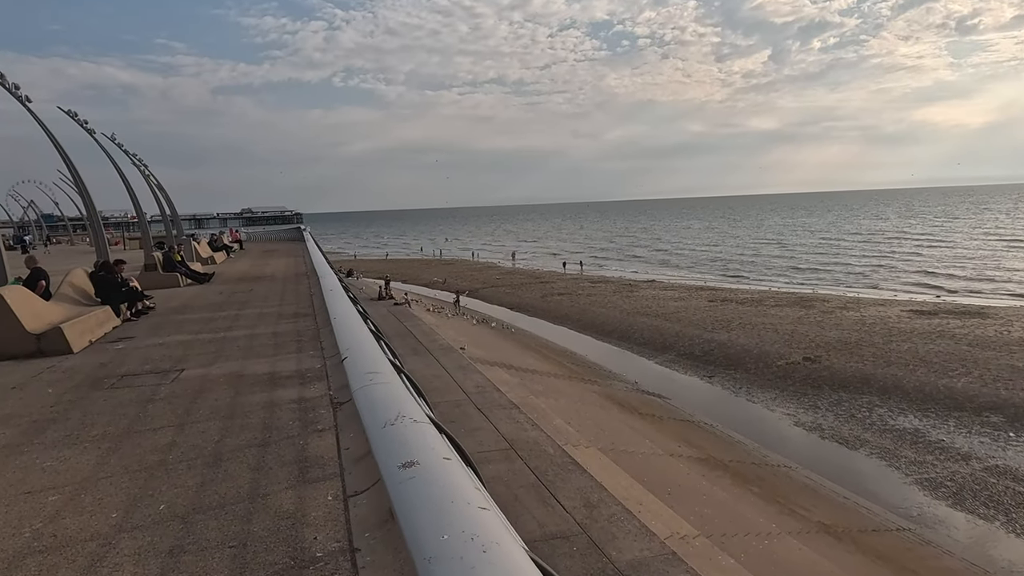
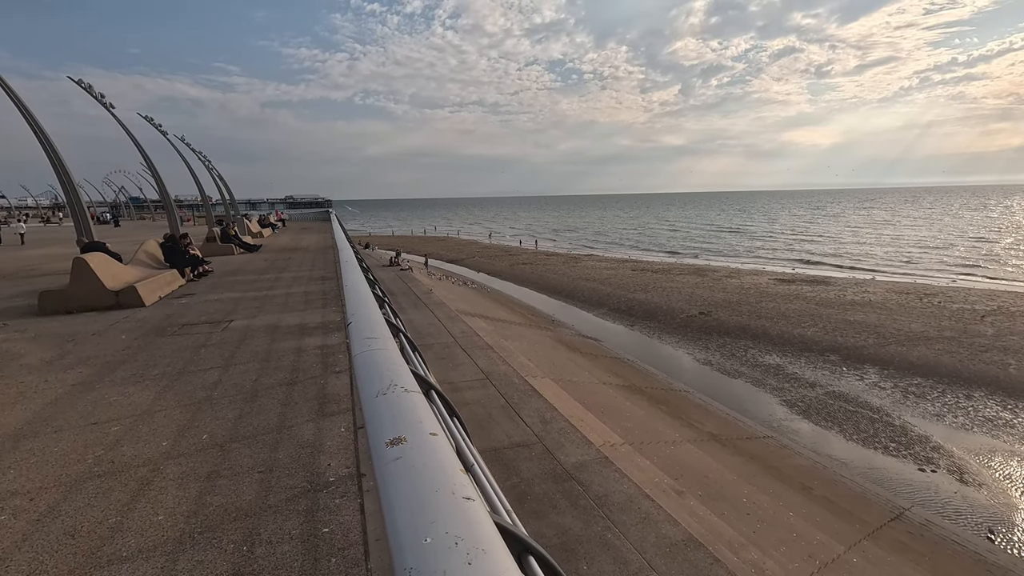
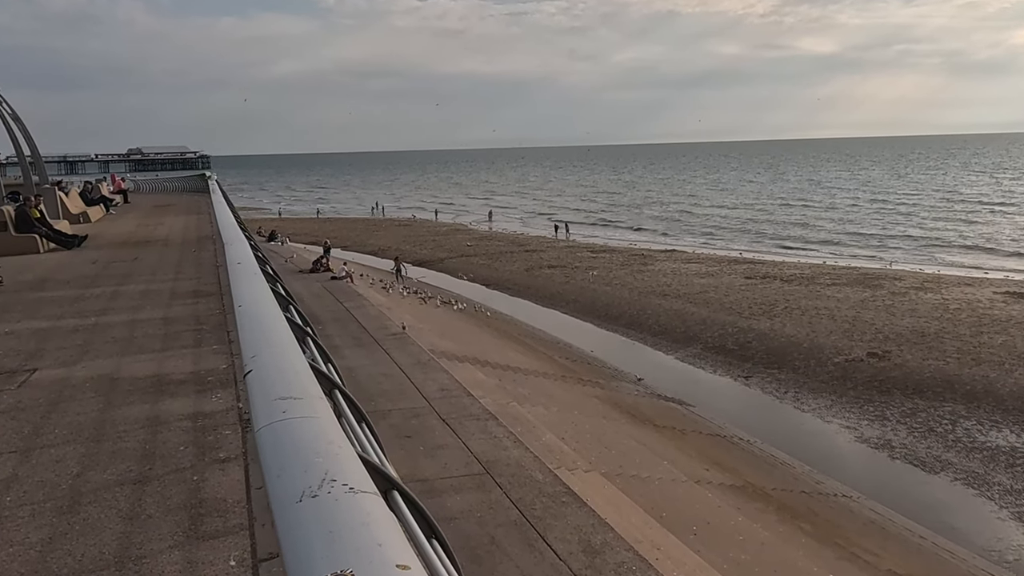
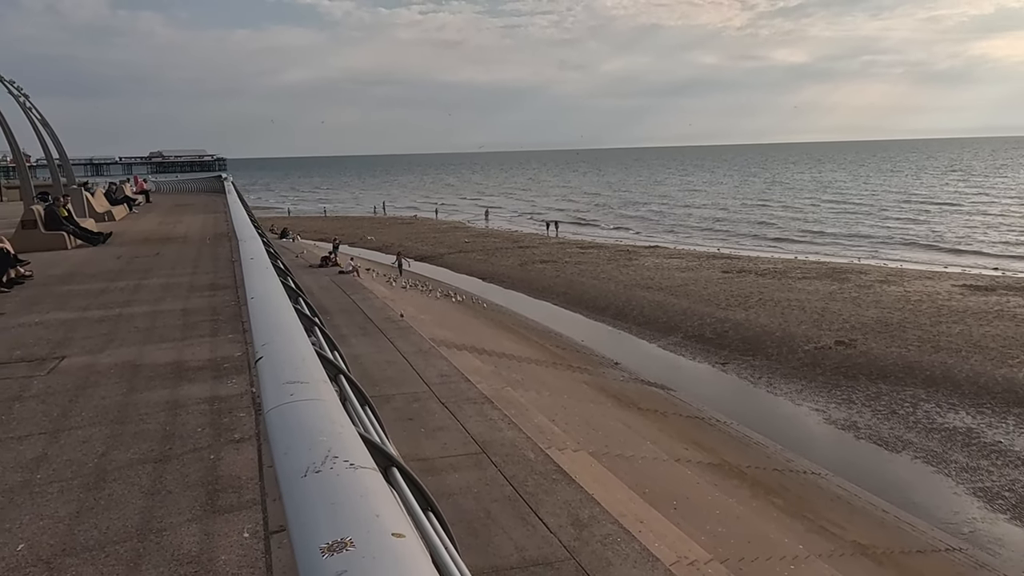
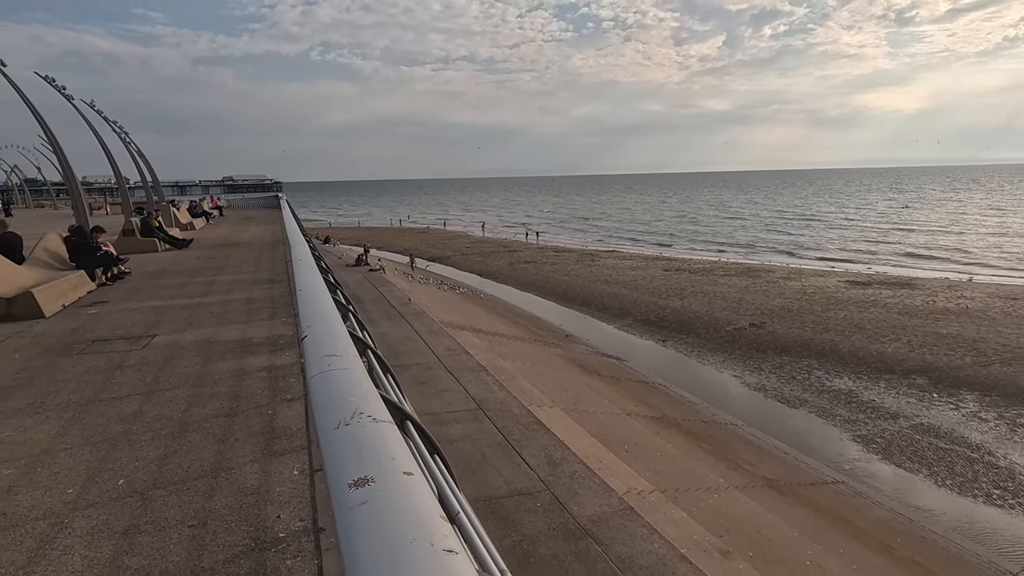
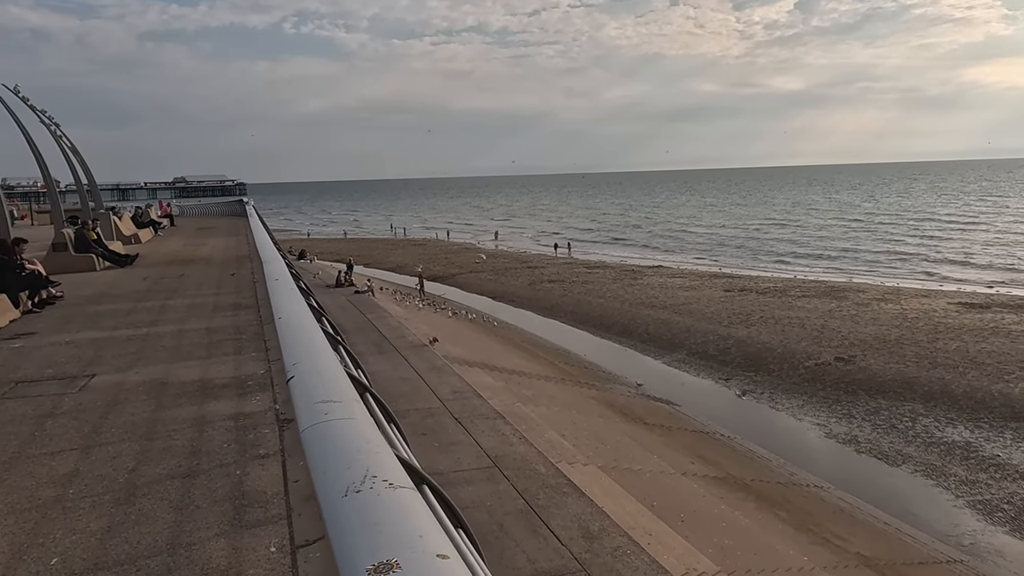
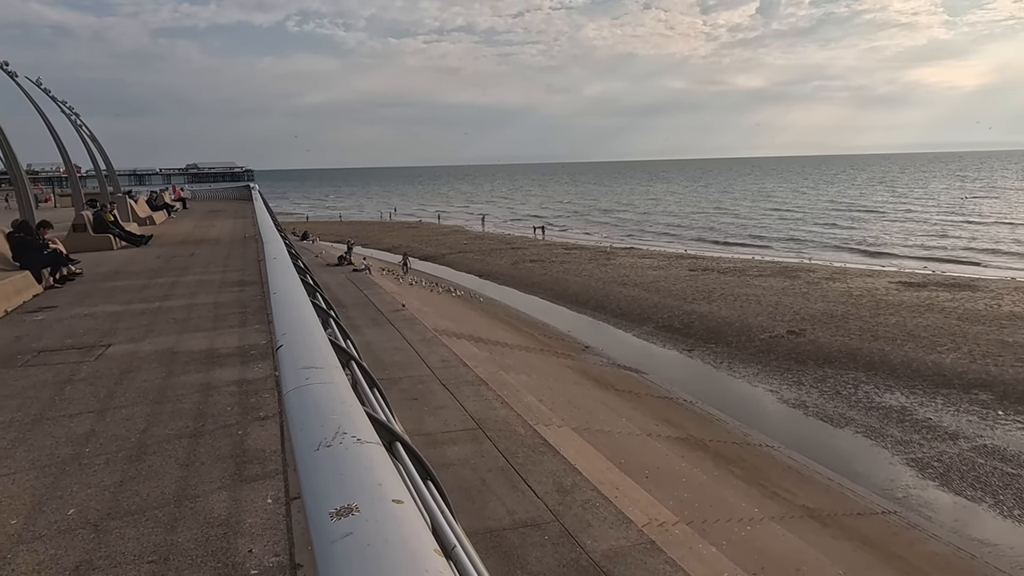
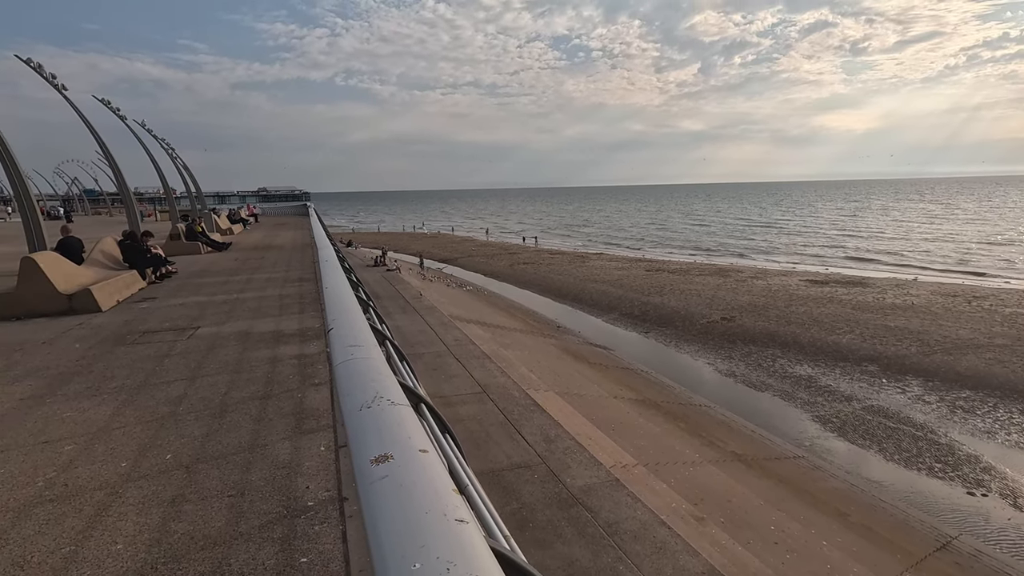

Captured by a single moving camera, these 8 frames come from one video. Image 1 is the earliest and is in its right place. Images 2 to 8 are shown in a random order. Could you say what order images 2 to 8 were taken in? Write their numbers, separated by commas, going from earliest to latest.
6, 3, 4, 7, 5, 8, 2
